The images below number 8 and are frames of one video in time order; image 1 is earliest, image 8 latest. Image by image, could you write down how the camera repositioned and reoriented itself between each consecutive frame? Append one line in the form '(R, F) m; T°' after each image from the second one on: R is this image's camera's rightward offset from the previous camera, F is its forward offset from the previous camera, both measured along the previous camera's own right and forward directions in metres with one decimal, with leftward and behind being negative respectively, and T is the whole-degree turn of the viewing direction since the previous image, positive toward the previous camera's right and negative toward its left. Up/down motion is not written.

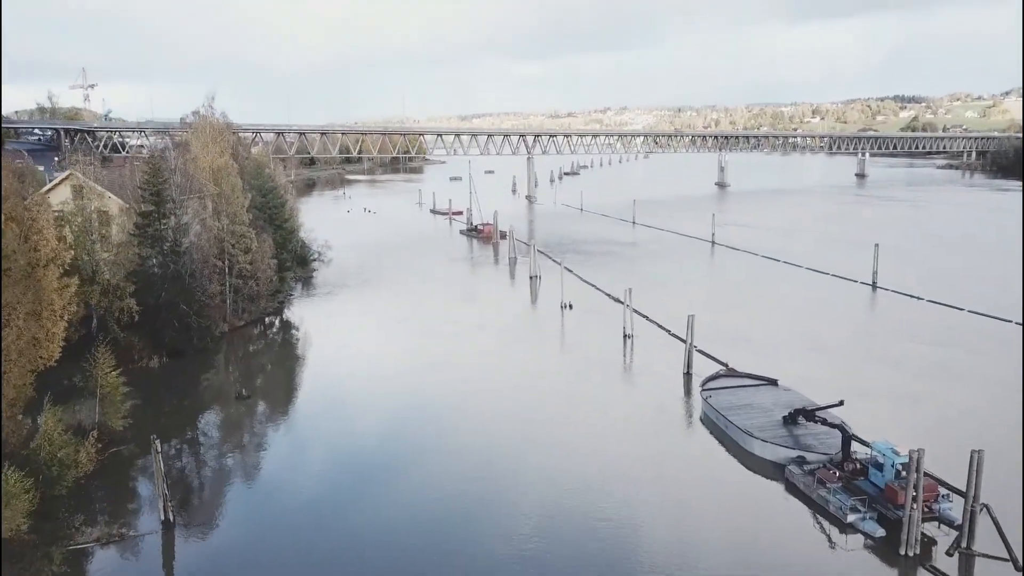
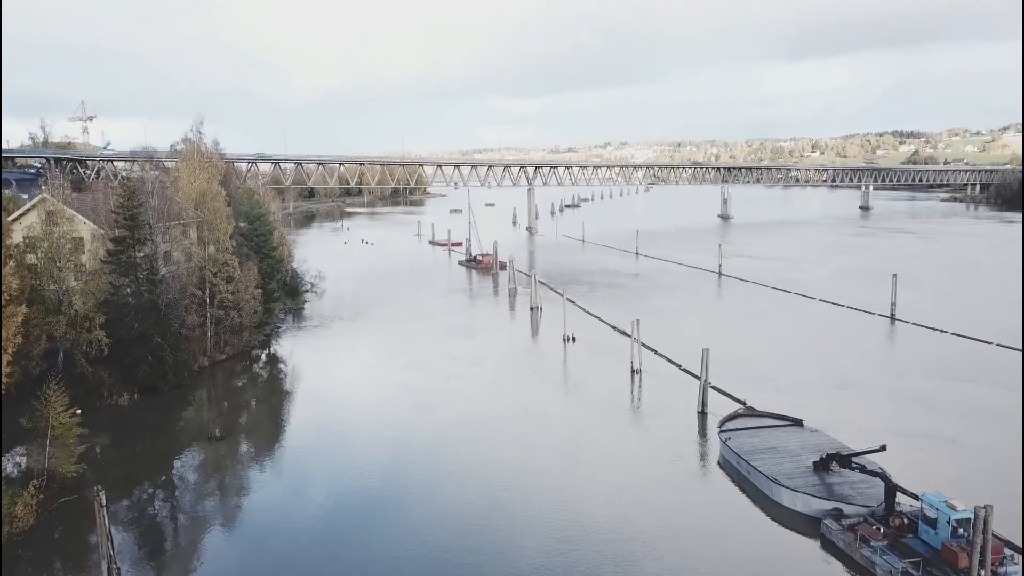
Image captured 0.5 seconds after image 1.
(+0.1, +1.8) m; 0°
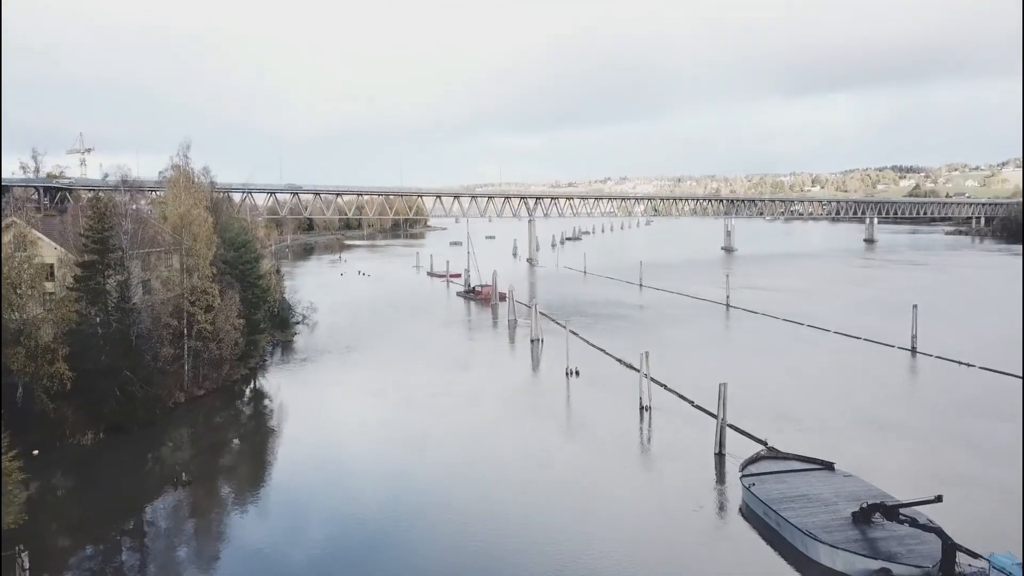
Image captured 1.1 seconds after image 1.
(+0.1, +1.8) m; 0°
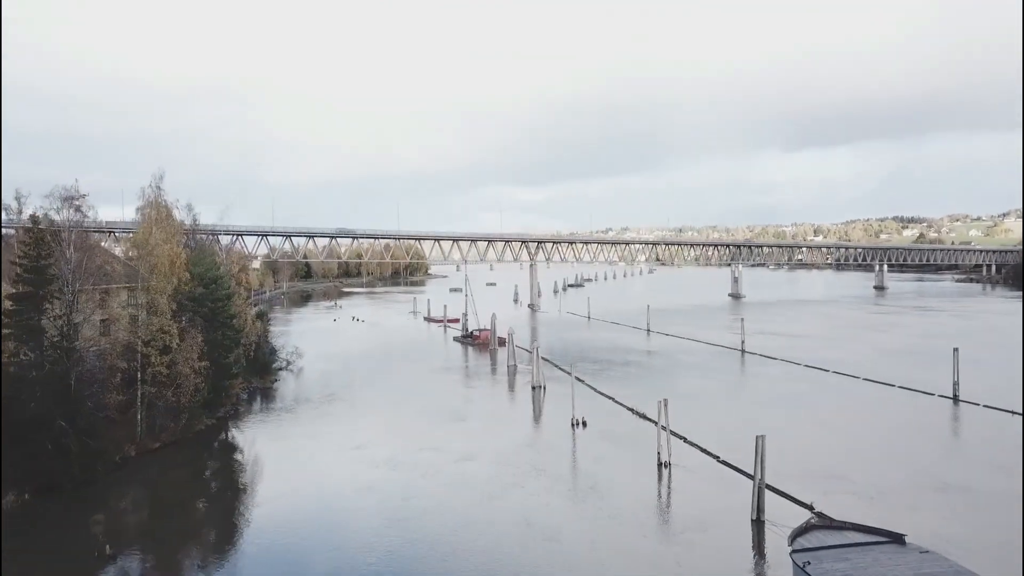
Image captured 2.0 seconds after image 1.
(+0.1, +2.9) m; 0°
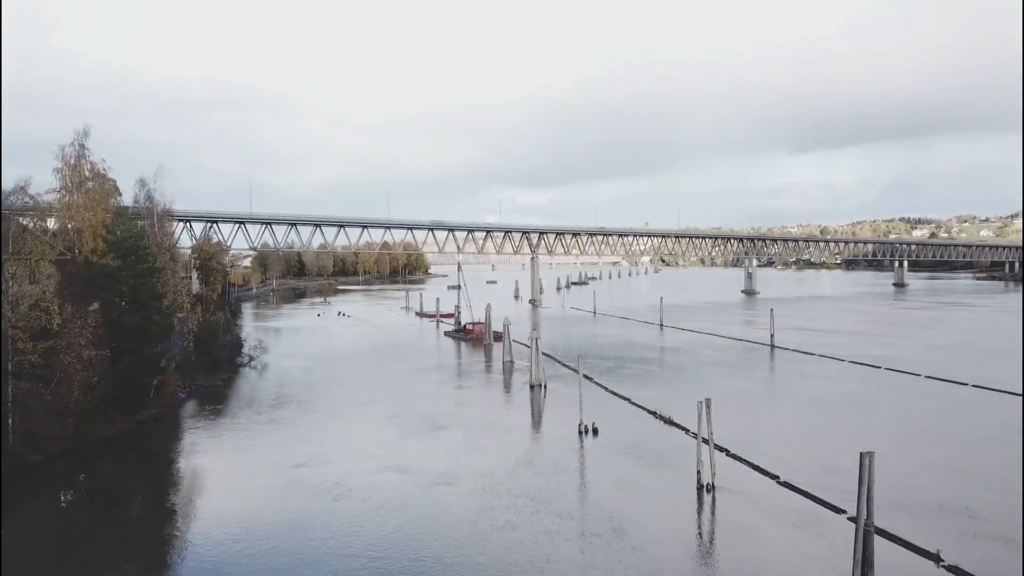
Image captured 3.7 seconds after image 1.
(+0.3, +5.4) m; 0°
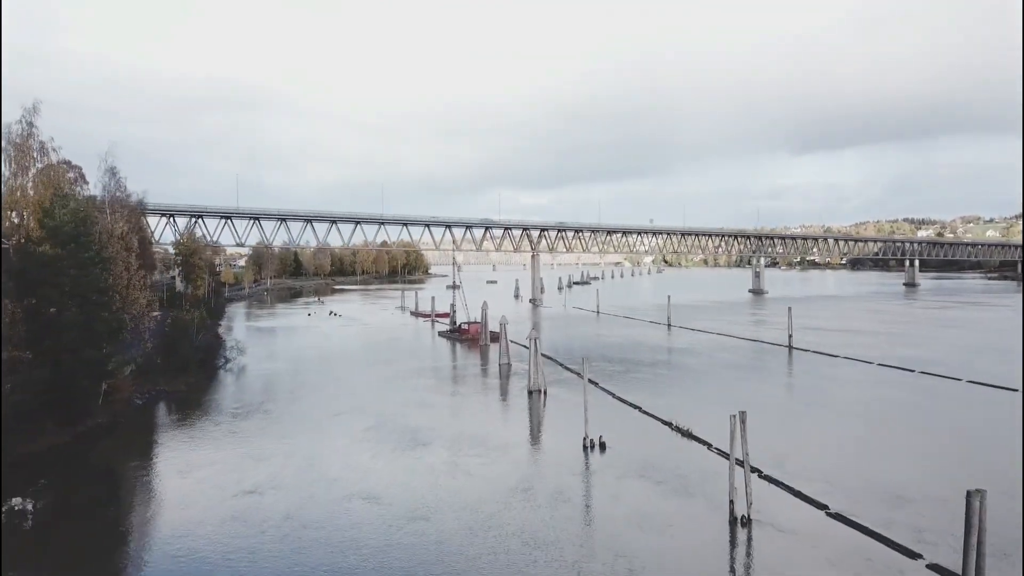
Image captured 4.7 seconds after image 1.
(+0.2, +2.8) m; 0°
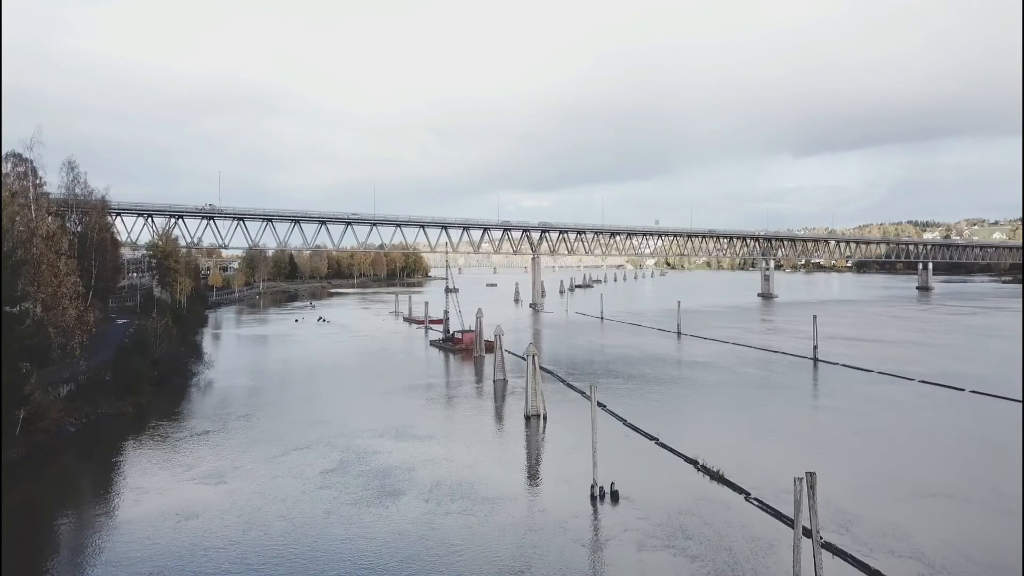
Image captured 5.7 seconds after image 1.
(+0.2, +3.3) m; 0°
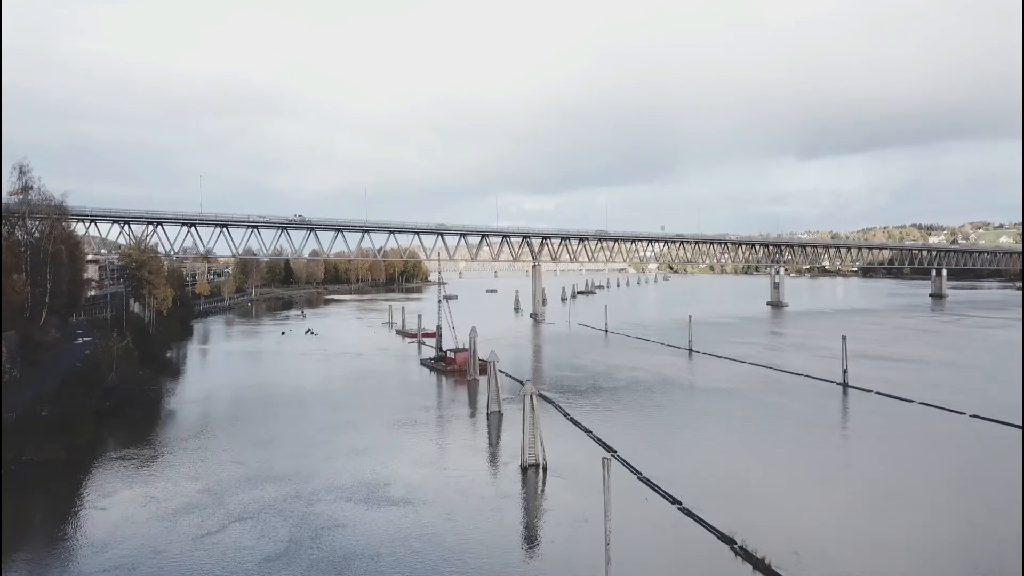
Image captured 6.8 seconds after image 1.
(+0.2, +3.1) m; 0°
